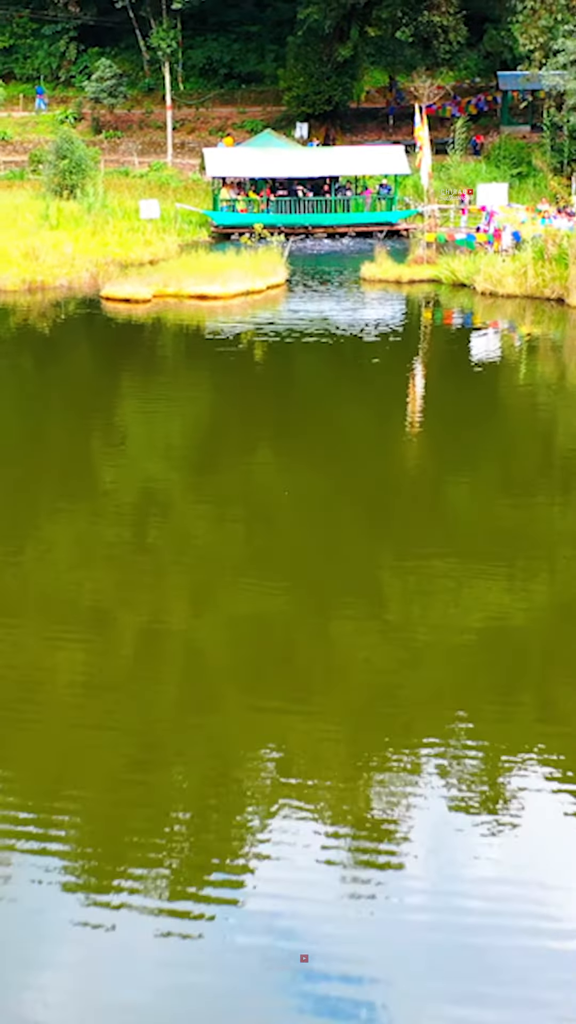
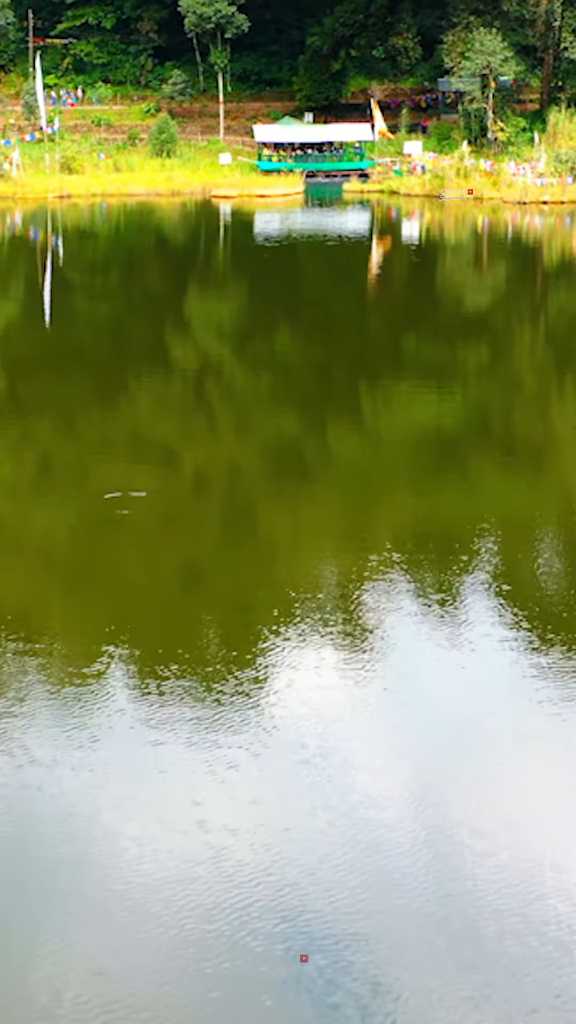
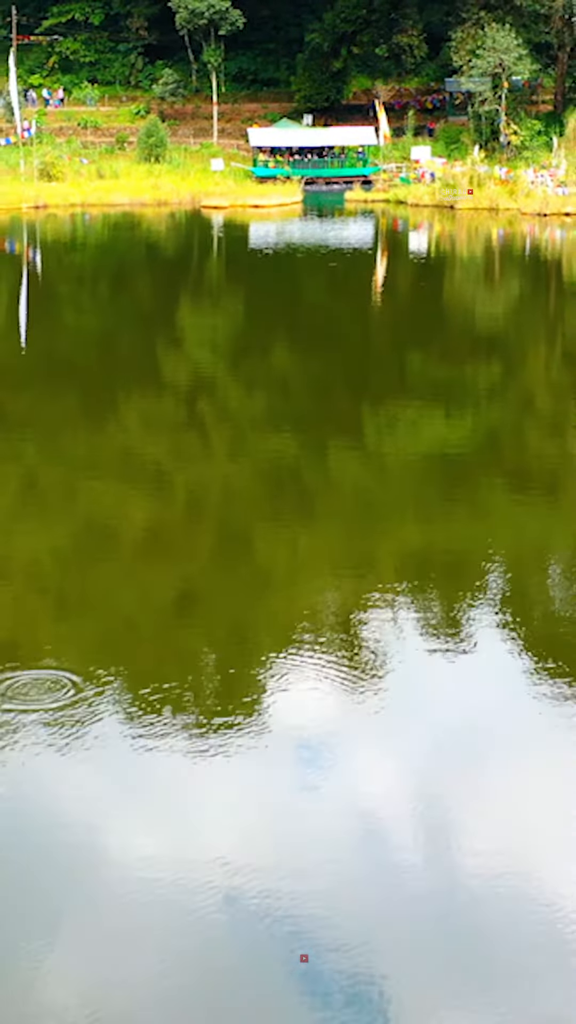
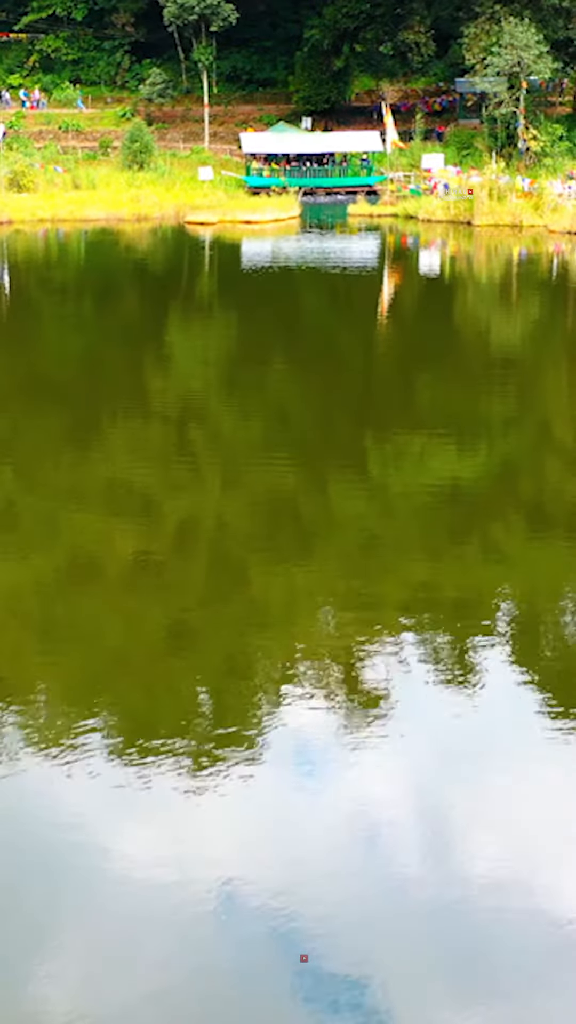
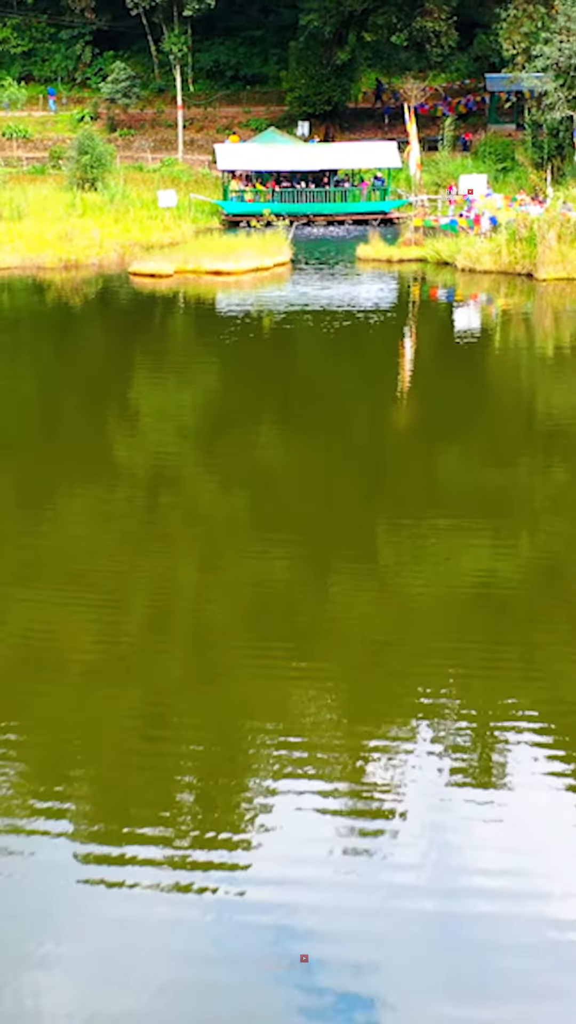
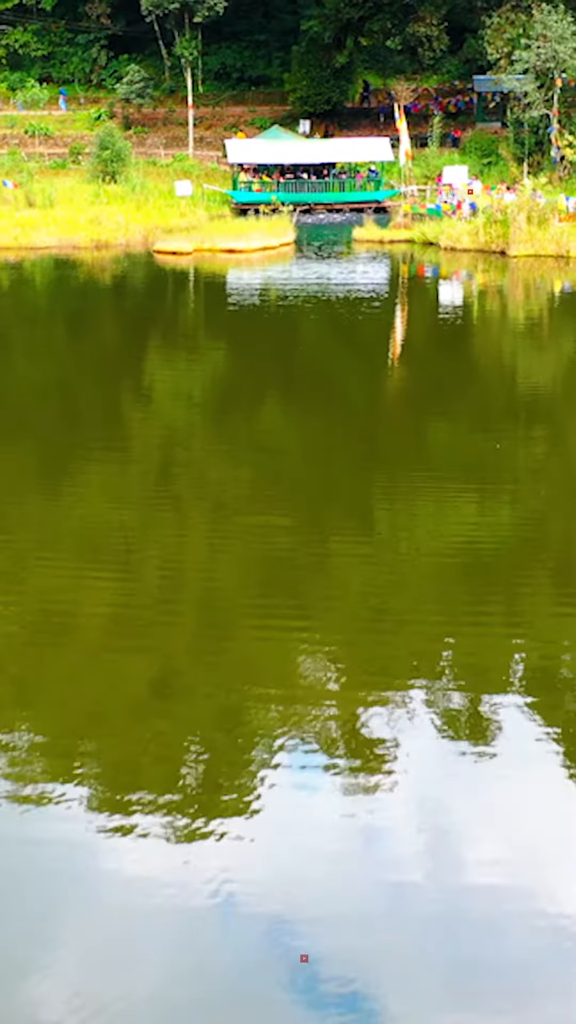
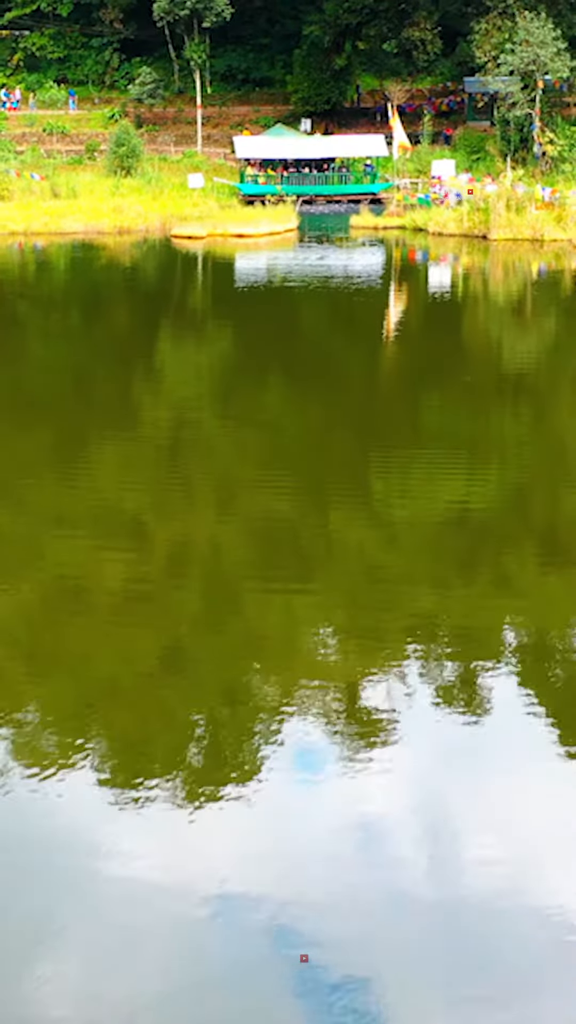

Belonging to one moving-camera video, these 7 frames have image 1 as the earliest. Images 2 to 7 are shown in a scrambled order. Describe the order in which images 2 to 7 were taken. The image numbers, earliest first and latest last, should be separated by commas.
5, 6, 7, 4, 3, 2
